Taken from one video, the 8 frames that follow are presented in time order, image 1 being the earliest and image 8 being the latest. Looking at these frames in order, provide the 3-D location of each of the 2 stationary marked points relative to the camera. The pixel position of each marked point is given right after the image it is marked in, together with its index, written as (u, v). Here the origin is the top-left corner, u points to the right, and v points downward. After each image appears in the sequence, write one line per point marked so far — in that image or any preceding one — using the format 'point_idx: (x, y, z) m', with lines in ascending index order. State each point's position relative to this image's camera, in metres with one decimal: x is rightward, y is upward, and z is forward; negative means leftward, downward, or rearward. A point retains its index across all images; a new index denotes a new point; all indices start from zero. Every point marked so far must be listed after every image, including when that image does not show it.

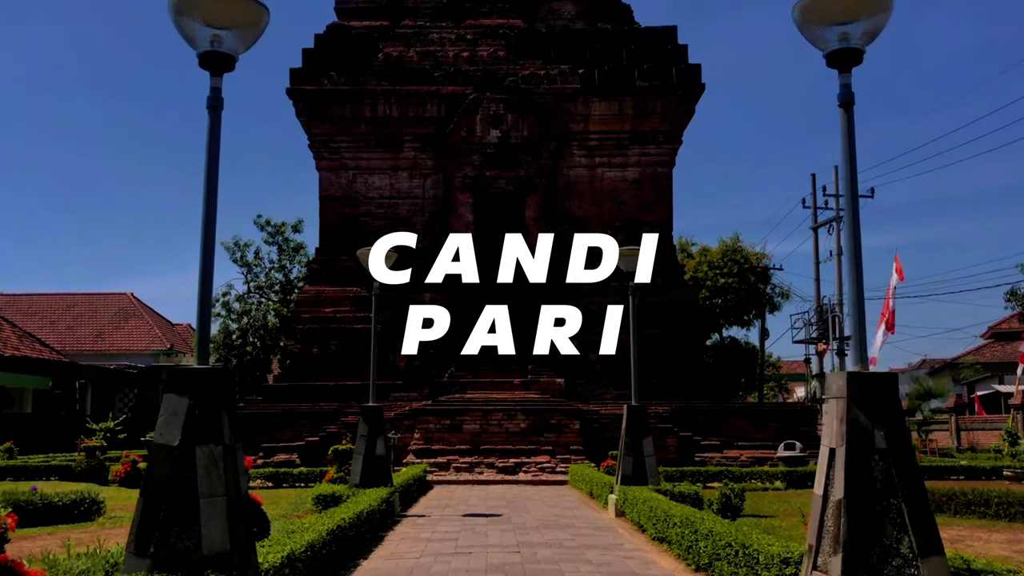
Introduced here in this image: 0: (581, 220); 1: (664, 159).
0: (+1.7, +1.6, +18.6) m
1: (+3.6, +3.1, +18.6) m
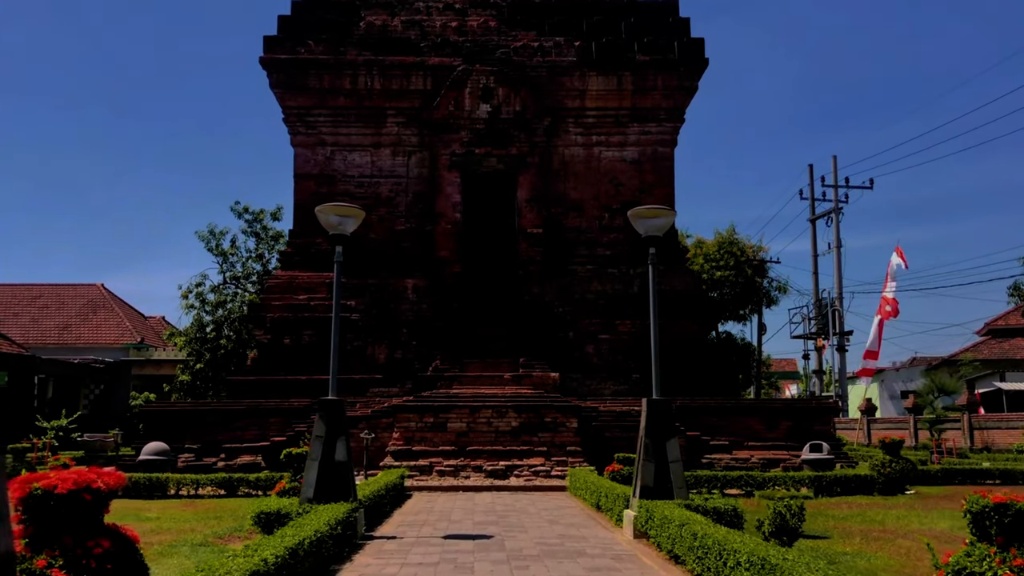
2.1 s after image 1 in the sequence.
0: (+1.4, +1.9, +17.2) m
1: (+3.4, +3.3, +17.4) m
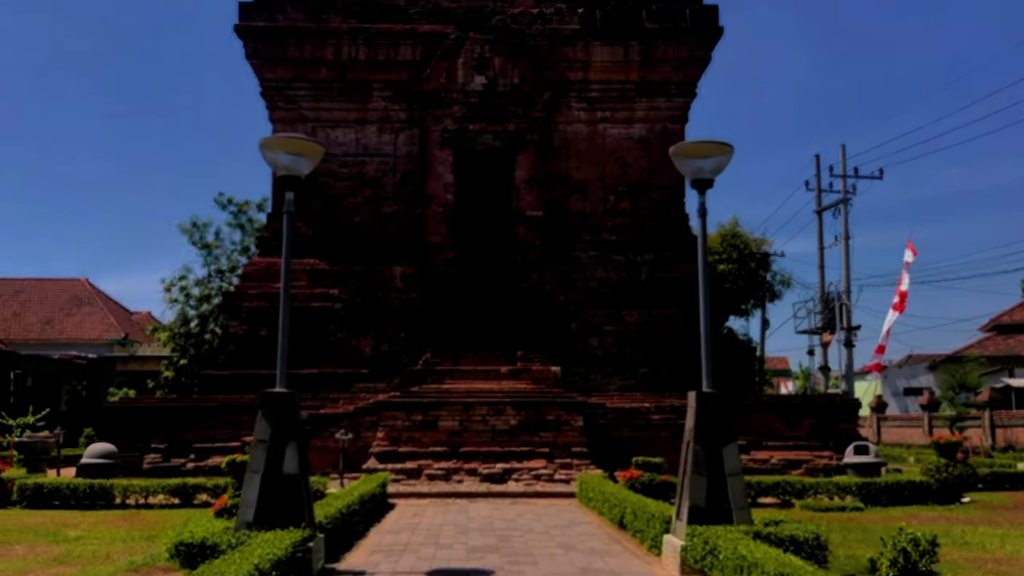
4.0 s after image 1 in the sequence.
0: (+1.4, +2.1, +16.0) m
1: (+3.4, +3.6, +16.1) m
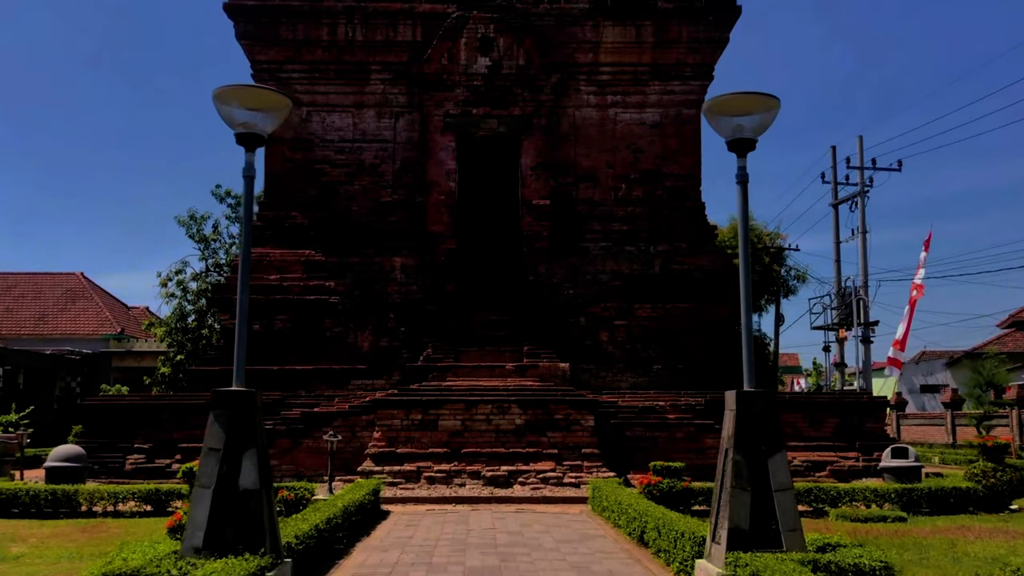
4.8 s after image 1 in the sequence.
0: (+1.5, +2.3, +15.2) m
1: (+3.5, +3.7, +15.3) m
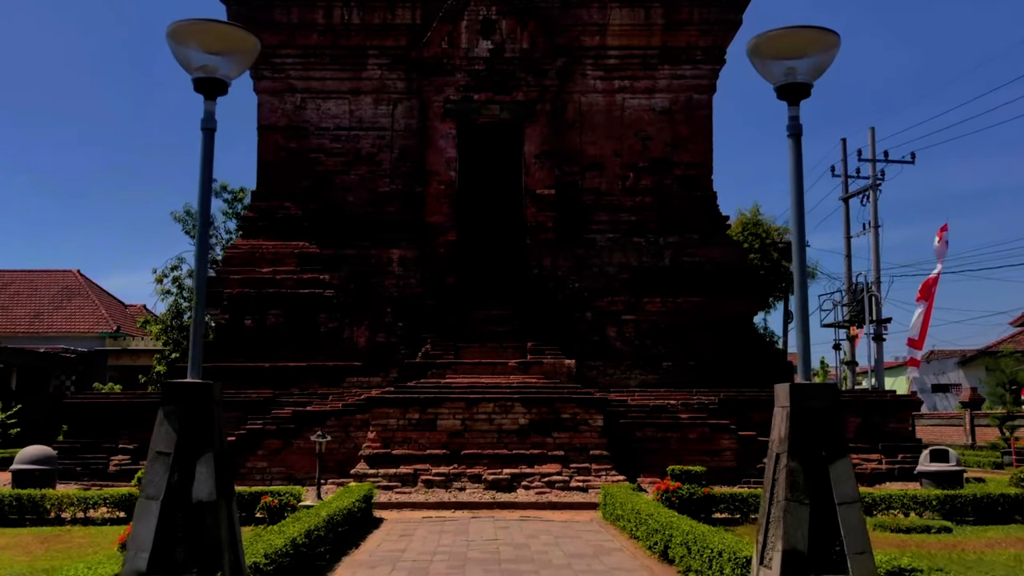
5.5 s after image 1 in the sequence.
0: (+1.5, +2.4, +14.6) m
1: (+3.5, +3.8, +14.7) m
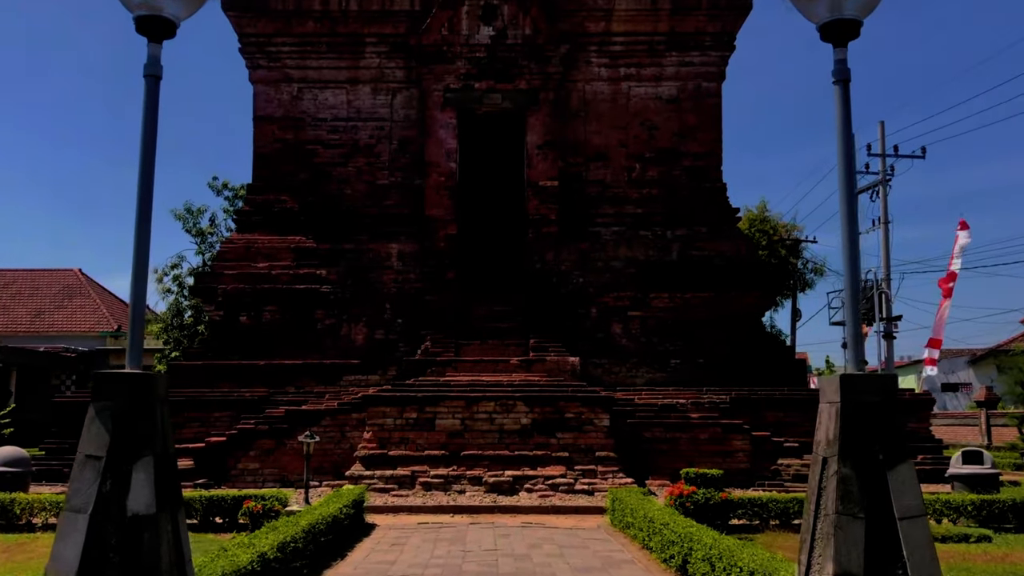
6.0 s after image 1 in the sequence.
0: (+1.6, +2.5, +14.1) m
1: (+3.6, +3.9, +14.2) m
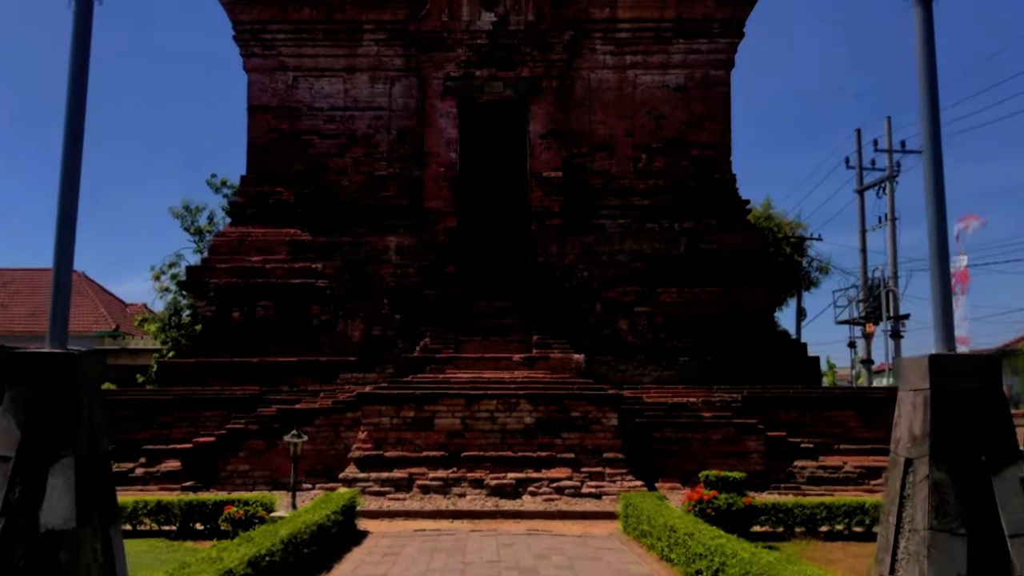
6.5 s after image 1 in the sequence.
0: (+1.6, +2.6, +13.6) m
1: (+3.6, +4.0, +13.7) m
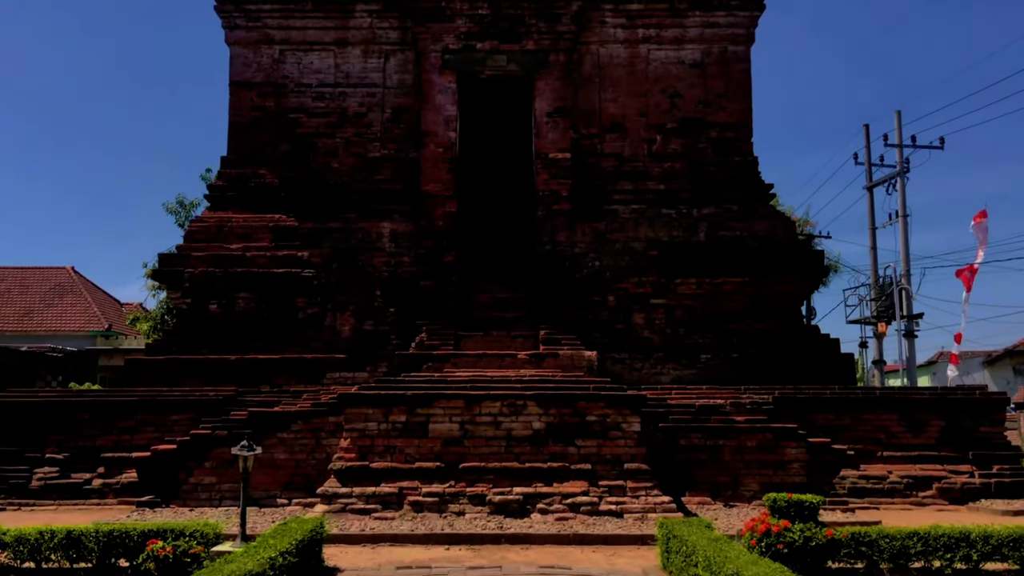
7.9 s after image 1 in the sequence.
0: (+1.7, +2.7, +12.5) m
1: (+3.7, +4.2, +12.6) m
